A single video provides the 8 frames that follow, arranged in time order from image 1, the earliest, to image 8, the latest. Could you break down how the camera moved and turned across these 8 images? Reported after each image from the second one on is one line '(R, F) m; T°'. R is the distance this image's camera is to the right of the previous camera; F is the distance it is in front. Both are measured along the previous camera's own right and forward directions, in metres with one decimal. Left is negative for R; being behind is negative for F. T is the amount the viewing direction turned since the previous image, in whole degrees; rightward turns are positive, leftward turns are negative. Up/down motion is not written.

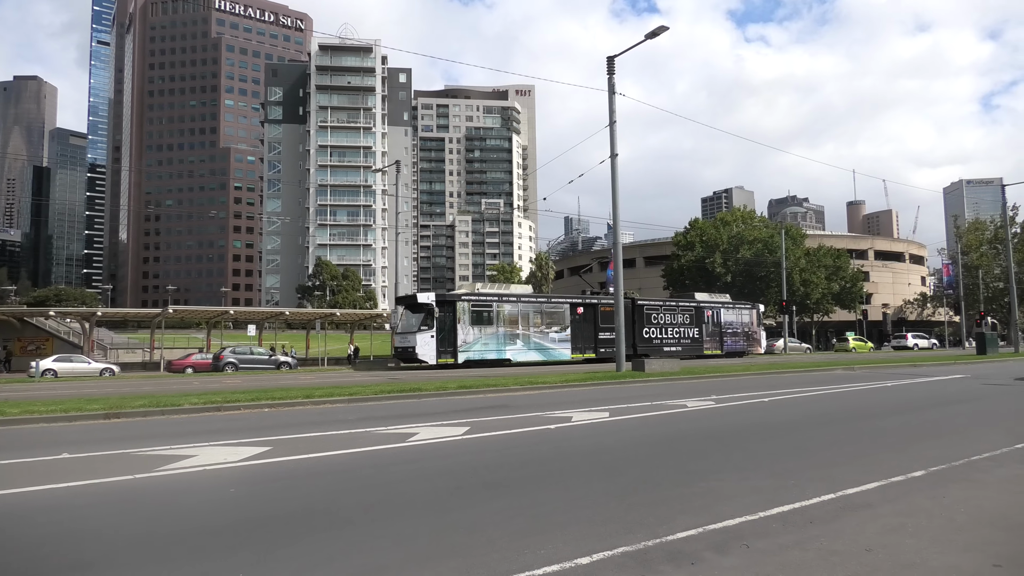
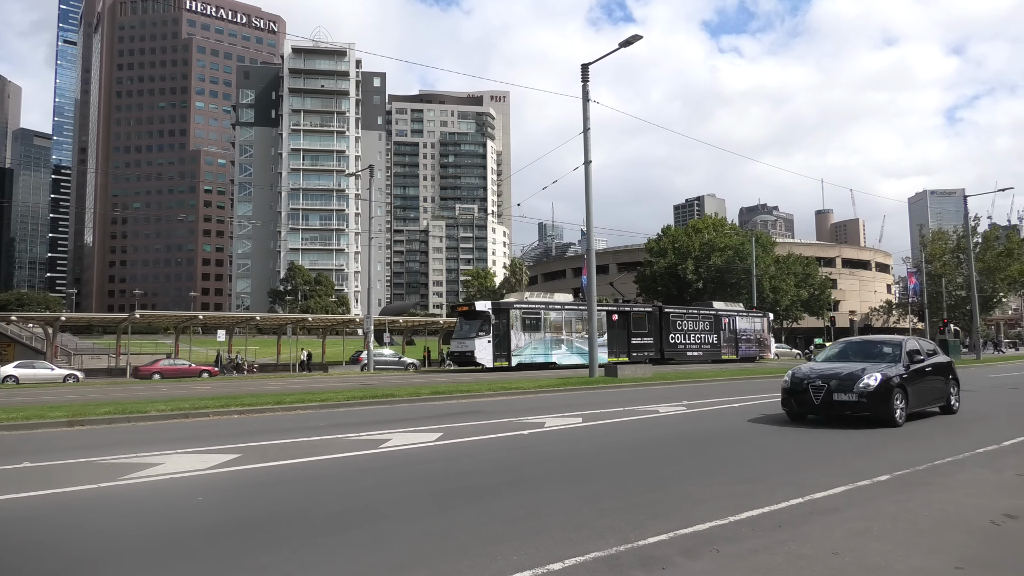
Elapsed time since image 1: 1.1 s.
(-2.7, -1.7) m; +2°
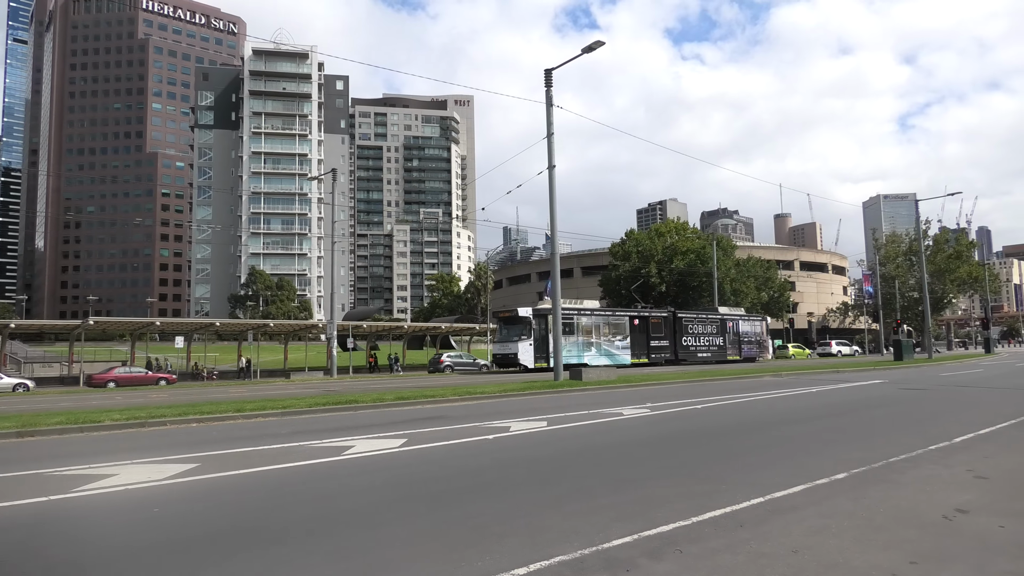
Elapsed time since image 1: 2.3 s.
(0.0, 0.0) m; +3°
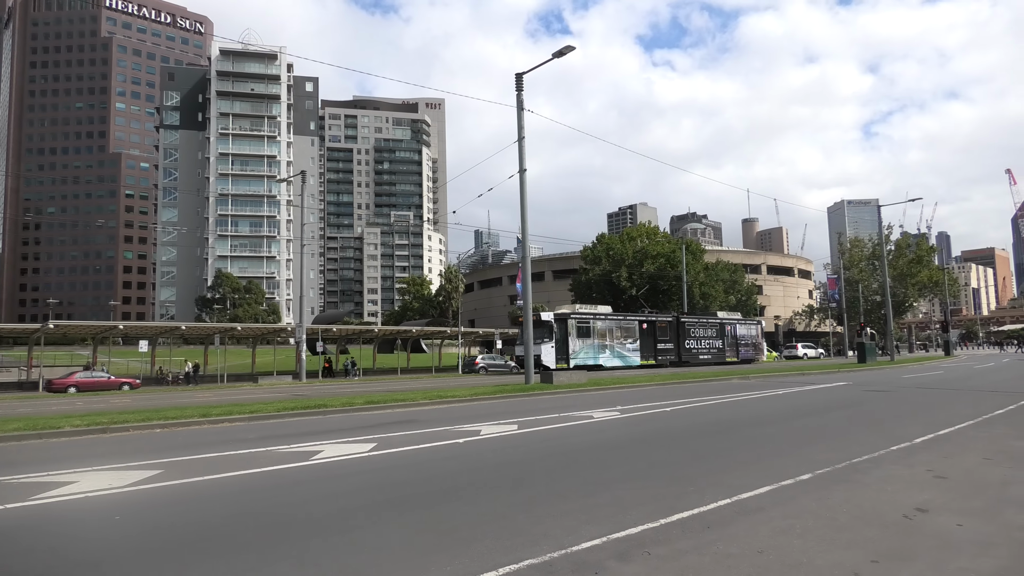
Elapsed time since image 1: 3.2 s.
(0.0, 0.0) m; +2°
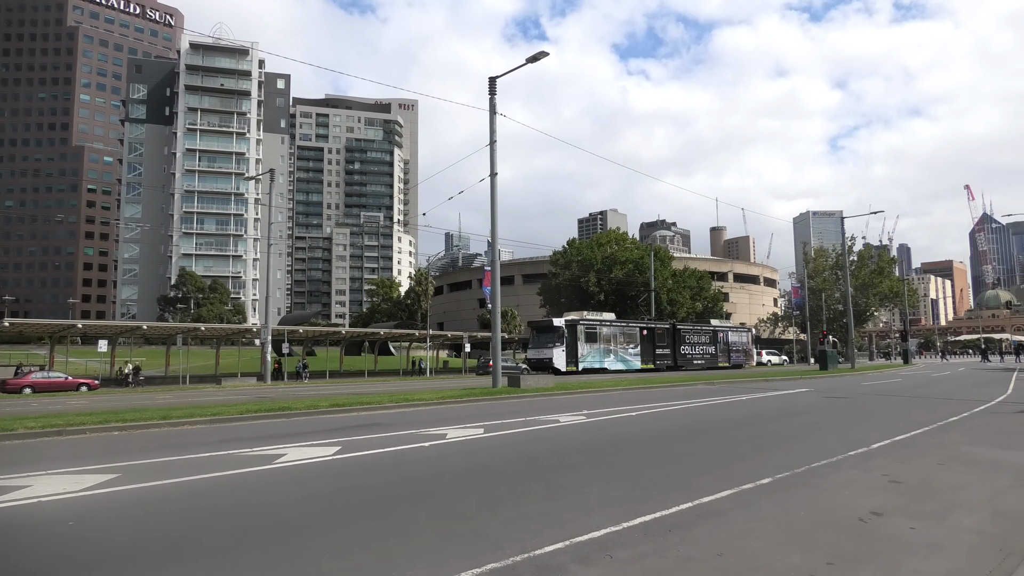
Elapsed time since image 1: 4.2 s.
(0.0, 0.0) m; +2°
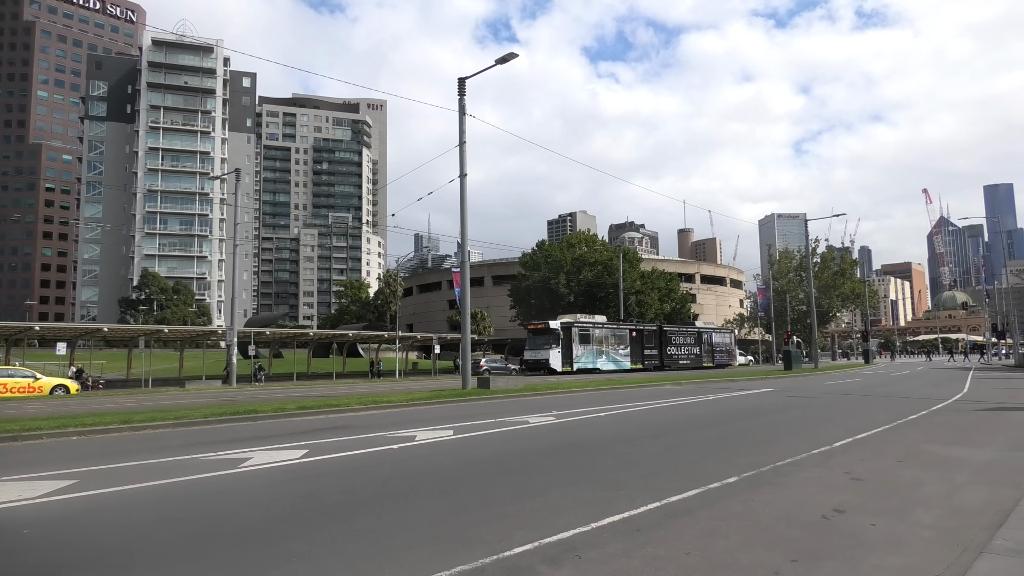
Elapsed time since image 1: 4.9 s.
(0.0, 0.0) m; +2°
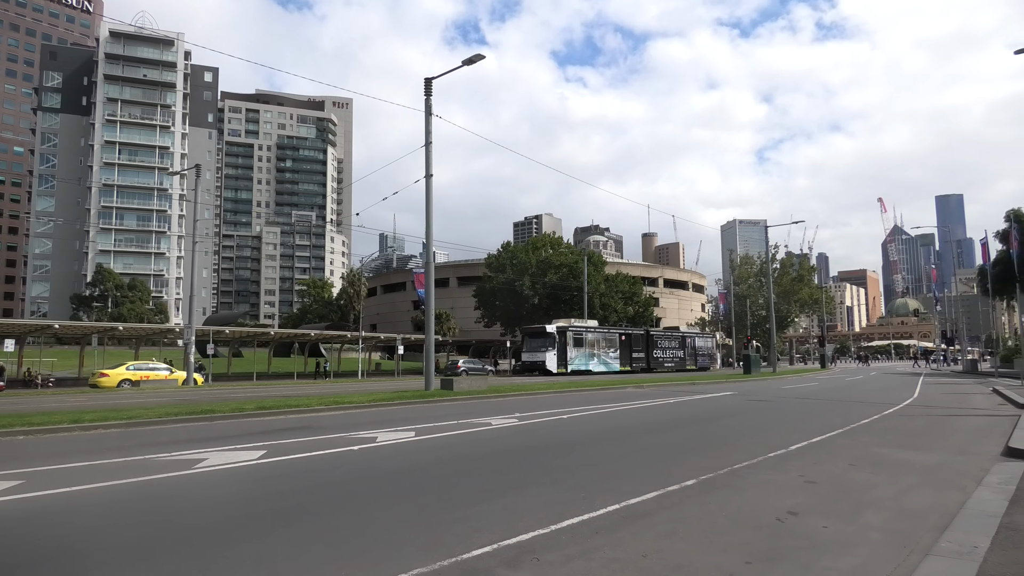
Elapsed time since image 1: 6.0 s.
(0.0, 0.0) m; +3°
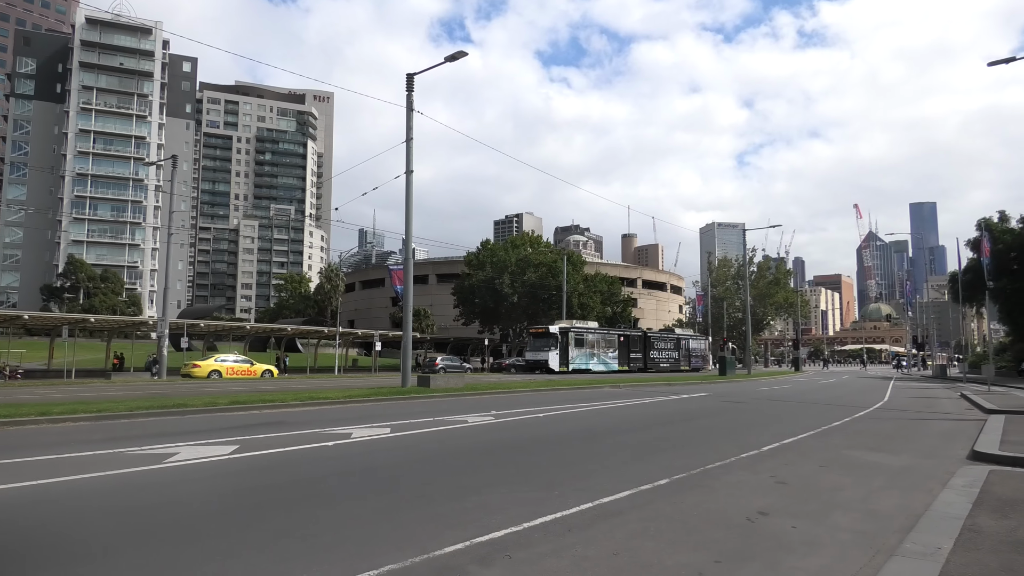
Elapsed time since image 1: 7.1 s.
(0.0, 0.0) m; +2°
